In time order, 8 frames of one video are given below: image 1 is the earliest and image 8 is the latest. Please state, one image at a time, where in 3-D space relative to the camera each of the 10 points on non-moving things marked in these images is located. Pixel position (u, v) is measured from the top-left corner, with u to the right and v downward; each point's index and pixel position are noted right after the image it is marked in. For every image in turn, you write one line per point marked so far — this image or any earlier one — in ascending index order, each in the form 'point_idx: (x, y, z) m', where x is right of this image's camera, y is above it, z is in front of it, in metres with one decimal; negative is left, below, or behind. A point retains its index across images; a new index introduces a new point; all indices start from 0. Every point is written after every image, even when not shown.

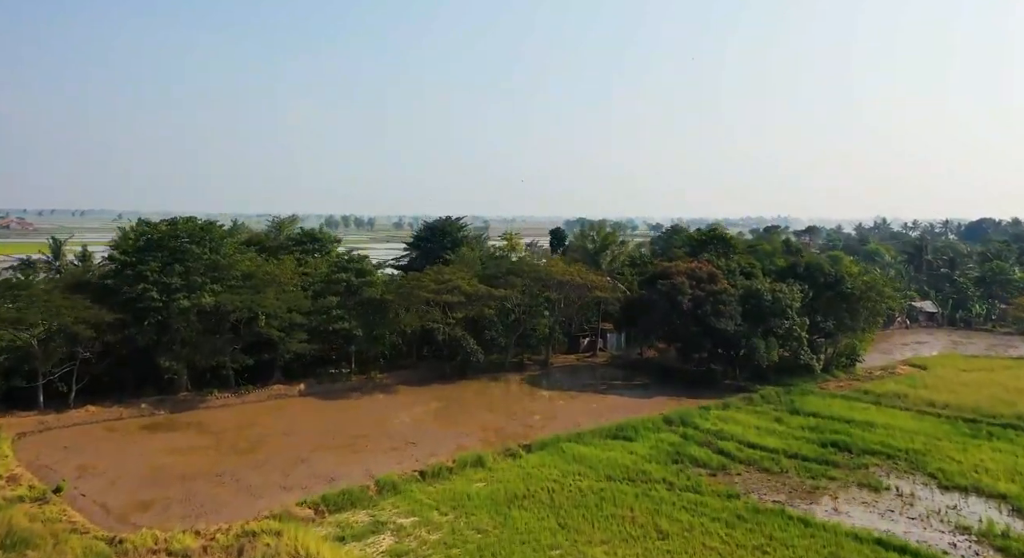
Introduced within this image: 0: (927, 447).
0: (+9.5, -3.9, +18.0) m
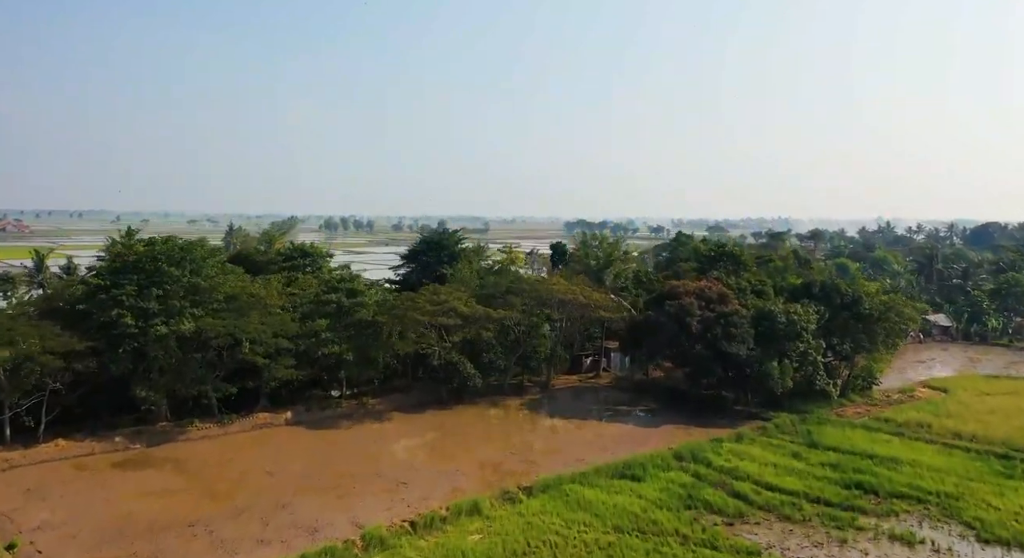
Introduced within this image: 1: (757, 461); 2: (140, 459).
0: (+9.5, -4.5, +16.6) m
1: (+5.9, -4.3, +18.7) m
2: (-9.0, -4.4, +19.0) m
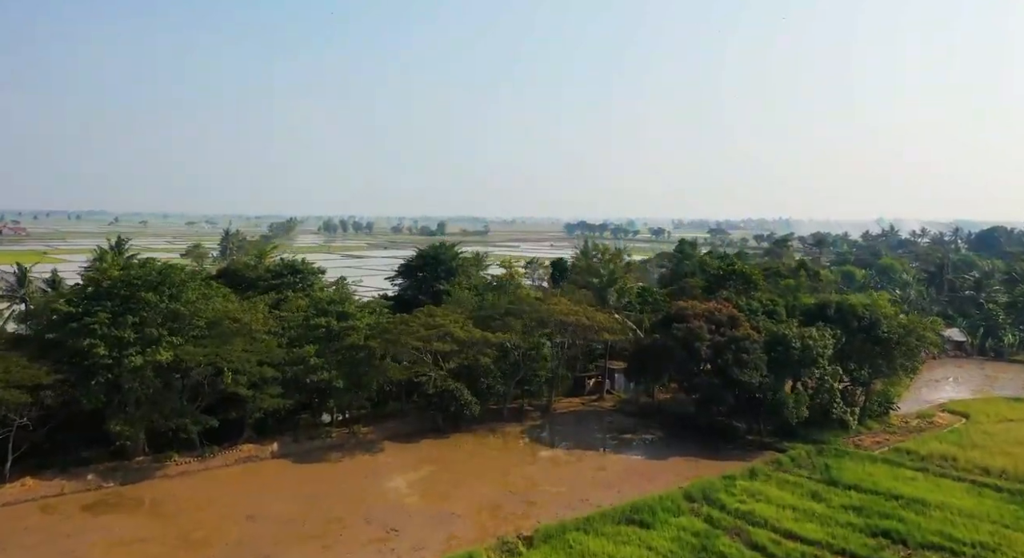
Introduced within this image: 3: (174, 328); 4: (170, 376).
0: (+9.5, -5.1, +15.4) m
1: (+5.8, -5.0, +17.5) m
2: (-9.0, -5.0, +17.7) m
3: (-8.5, -1.2, +19.6) m
4: (-8.4, -2.4, +19.3) m
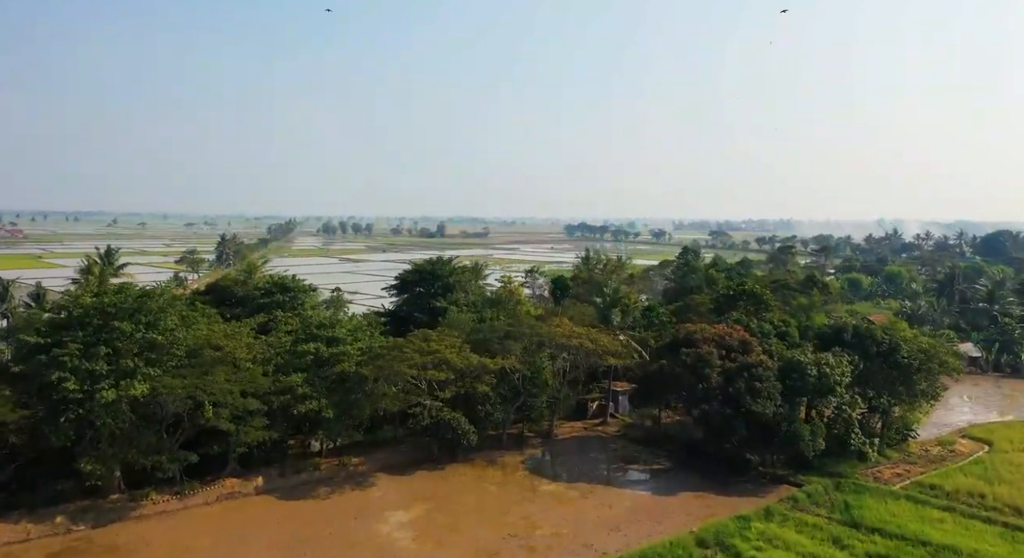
0: (+9.5, -5.7, +14.2) m
1: (+5.8, -5.6, +16.3) m
2: (-9.1, -5.6, +16.5) m
3: (-8.5, -1.9, +18.4) m
4: (-8.4, -3.0, +18.0) m
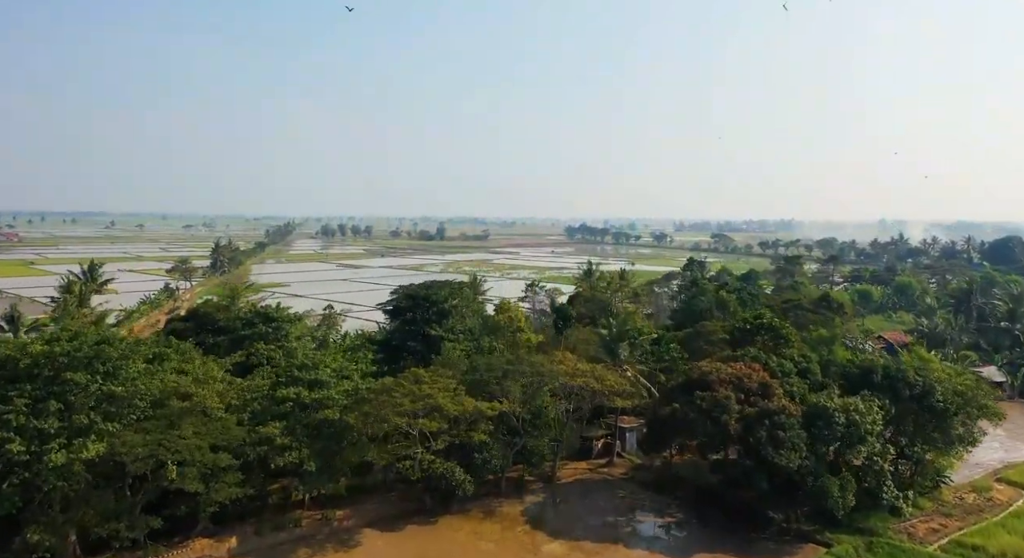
0: (+9.4, -6.7, +12.3) m
1: (+5.8, -6.5, +14.4) m
2: (-9.1, -6.6, +14.7) m
3: (-8.5, -2.8, +16.6) m
4: (-8.5, -3.9, +16.2) m
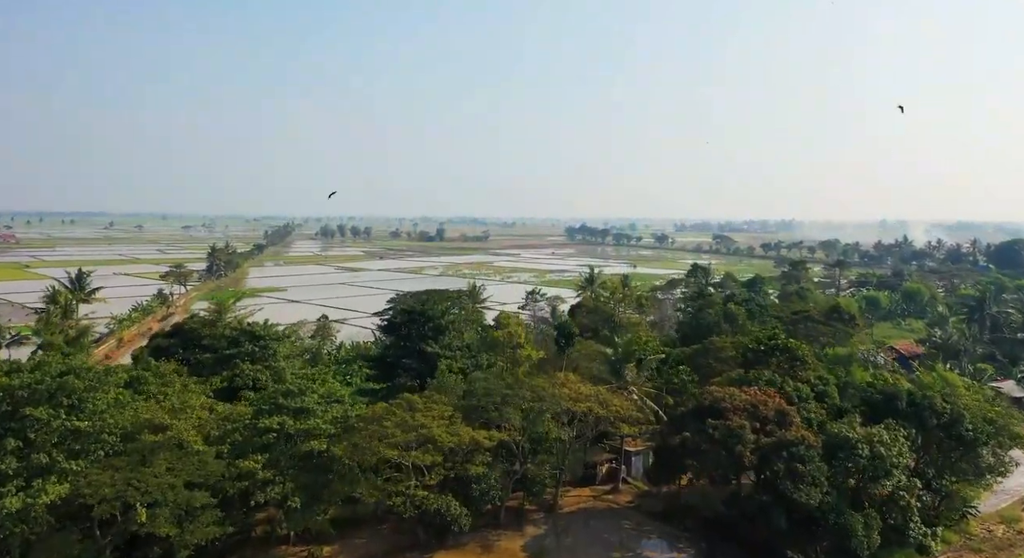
0: (+9.4, -7.2, +11.0) m
1: (+5.8, -7.0, +13.1) m
2: (-9.1, -7.1, +13.4) m
3: (-8.5, -3.3, +15.3) m
4: (-8.5, -4.4, +14.9) m
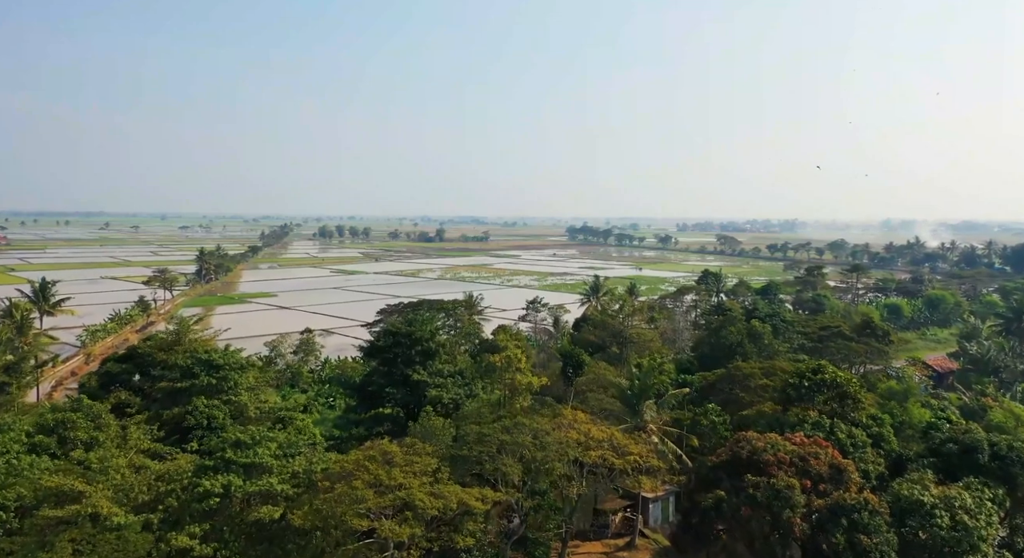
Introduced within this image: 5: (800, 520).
0: (+9.4, -7.7, +7.7) m
1: (+5.7, -7.6, +9.8) m
2: (-9.1, -7.6, +10.1) m
3: (-8.6, -3.8, +12.0) m
4: (-8.5, -5.0, +11.6) m
5: (+5.4, -4.5, +14.7) m
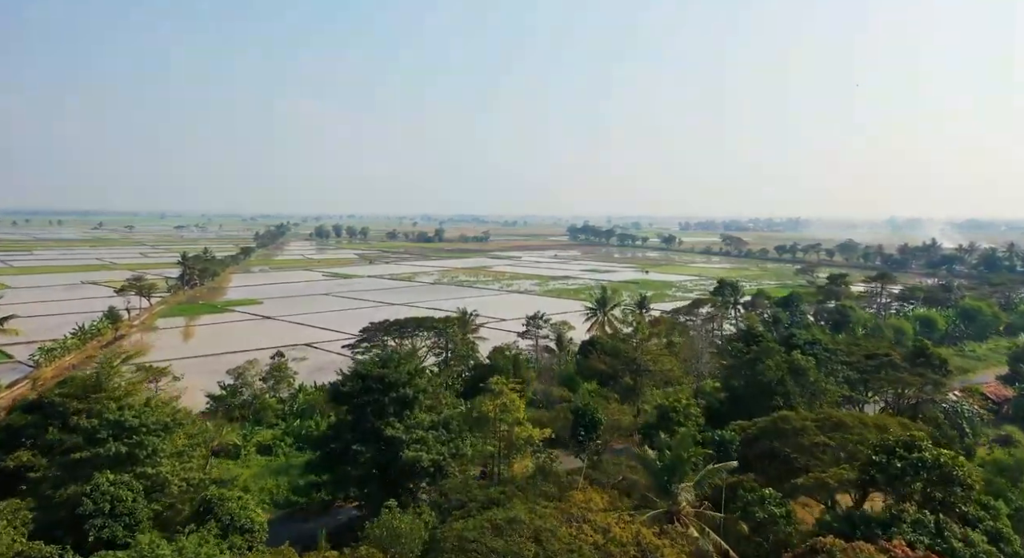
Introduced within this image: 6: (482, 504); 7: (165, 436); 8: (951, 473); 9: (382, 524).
0: (+9.3, -8.5, +3.3) m
1: (+5.6, -8.4, +5.4) m
2: (-9.3, -8.4, +5.7) m
3: (-8.7, -4.6, +7.6) m
4: (-8.6, -5.8, +7.2) m
5: (+5.3, -5.3, +10.2) m
6: (-0.5, -4.0, +15.0) m
7: (-7.4, -3.4, +16.9) m
8: (+7.8, -3.4, +14.1) m
9: (-2.3, -4.2, +13.9) m
